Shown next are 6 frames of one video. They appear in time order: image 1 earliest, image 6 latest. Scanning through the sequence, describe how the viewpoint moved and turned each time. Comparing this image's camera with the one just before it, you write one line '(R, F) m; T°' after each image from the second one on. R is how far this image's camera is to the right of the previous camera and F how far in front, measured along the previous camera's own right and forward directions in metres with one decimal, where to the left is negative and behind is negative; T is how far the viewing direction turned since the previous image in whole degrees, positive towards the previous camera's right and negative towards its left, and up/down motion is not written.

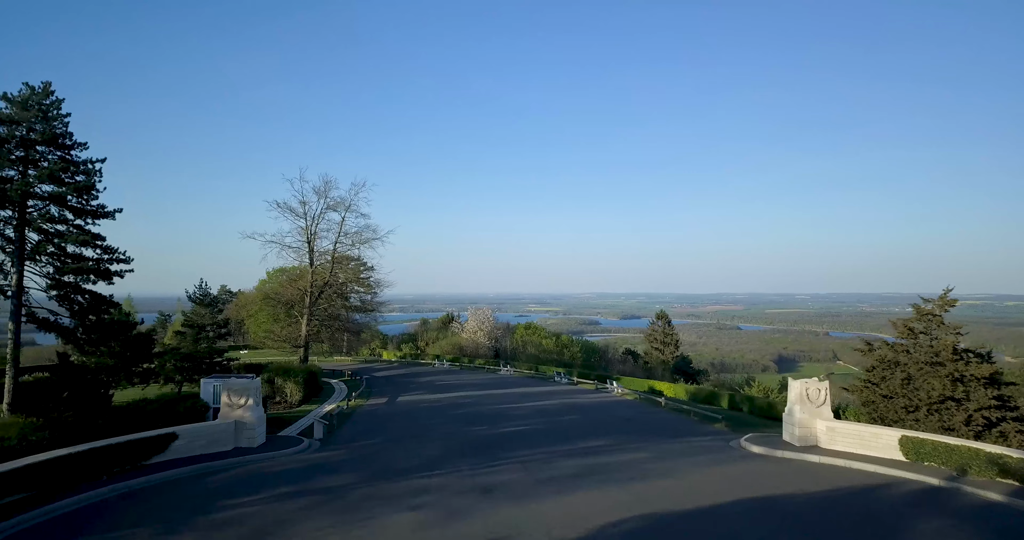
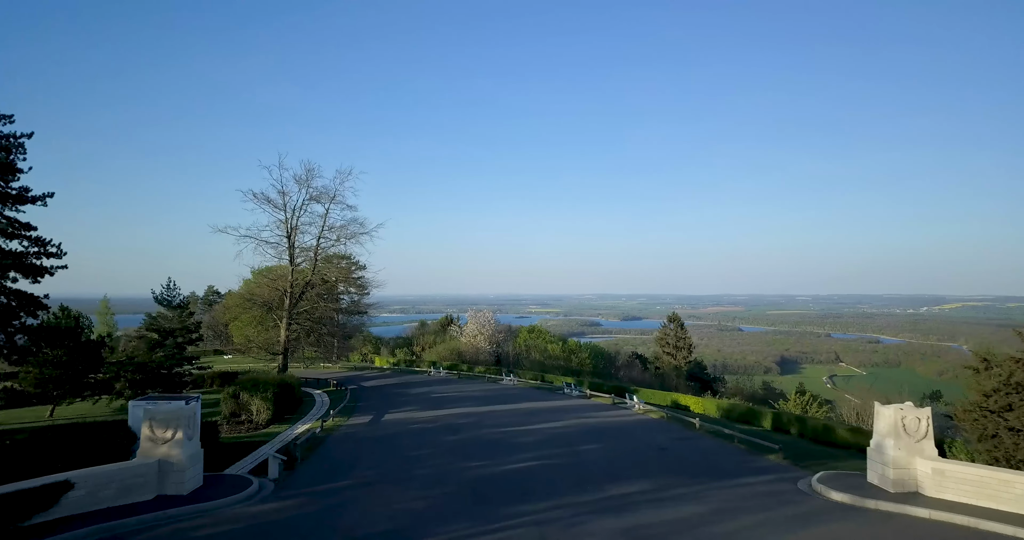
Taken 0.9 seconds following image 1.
(-0.1, +3.7) m; 0°
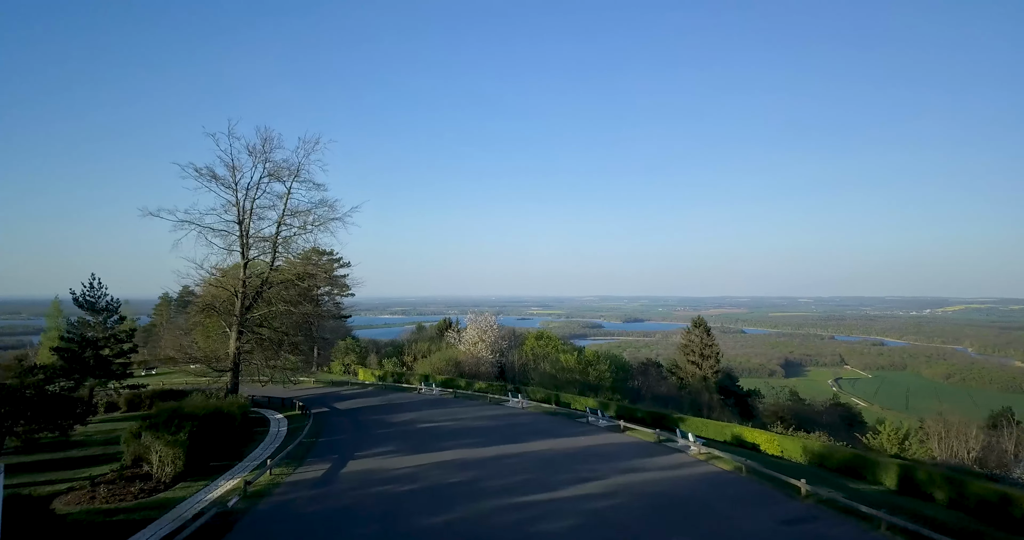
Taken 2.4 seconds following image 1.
(-0.2, +6.4) m; 0°
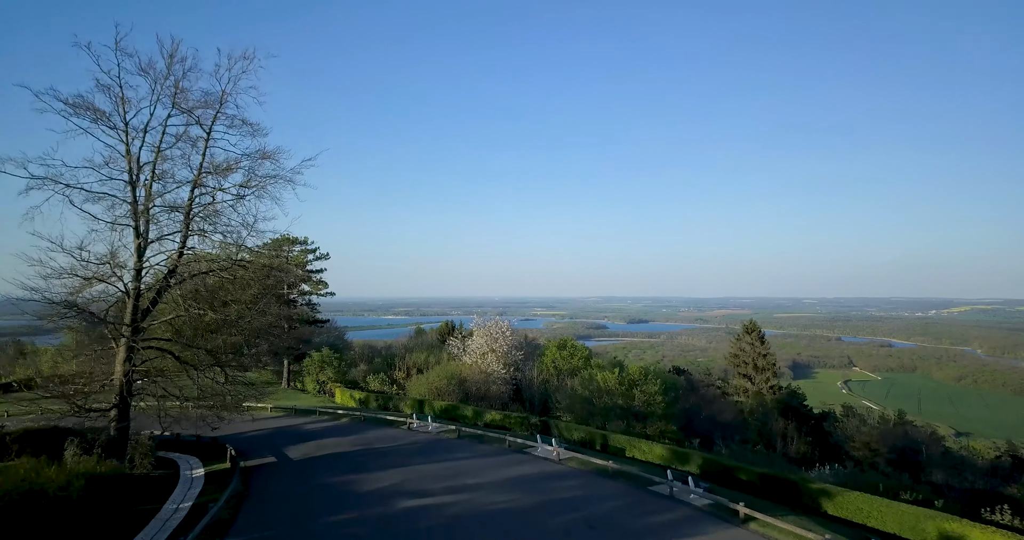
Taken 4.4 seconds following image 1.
(-0.5, +8.6) m; 0°
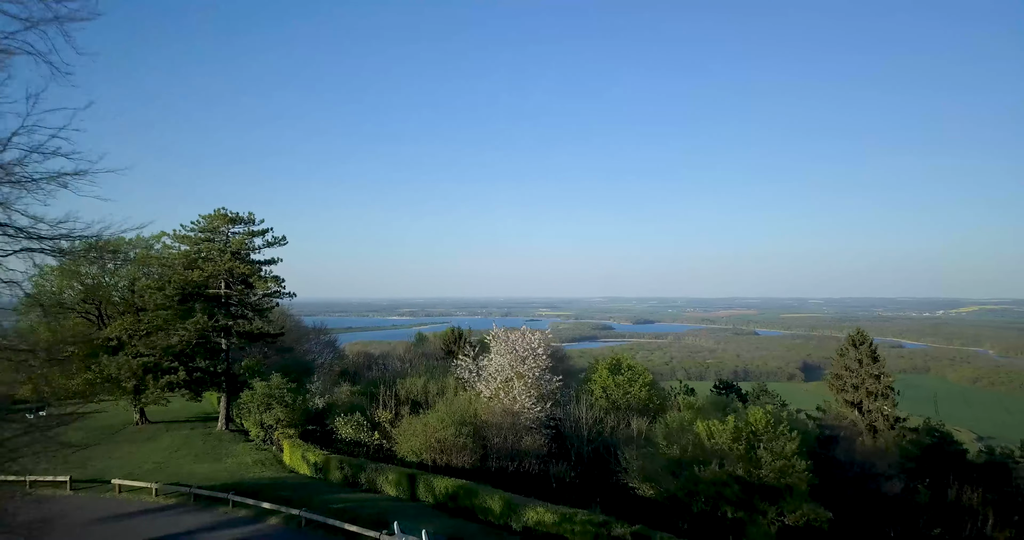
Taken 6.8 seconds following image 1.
(-0.8, +10.8) m; 0°
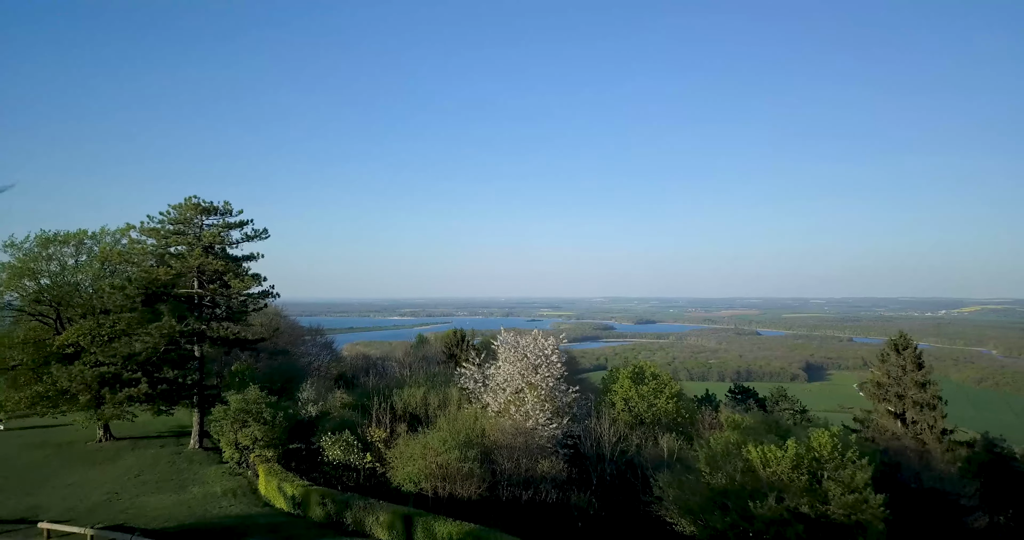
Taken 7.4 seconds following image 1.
(-0.2, +2.9) m; 0°
